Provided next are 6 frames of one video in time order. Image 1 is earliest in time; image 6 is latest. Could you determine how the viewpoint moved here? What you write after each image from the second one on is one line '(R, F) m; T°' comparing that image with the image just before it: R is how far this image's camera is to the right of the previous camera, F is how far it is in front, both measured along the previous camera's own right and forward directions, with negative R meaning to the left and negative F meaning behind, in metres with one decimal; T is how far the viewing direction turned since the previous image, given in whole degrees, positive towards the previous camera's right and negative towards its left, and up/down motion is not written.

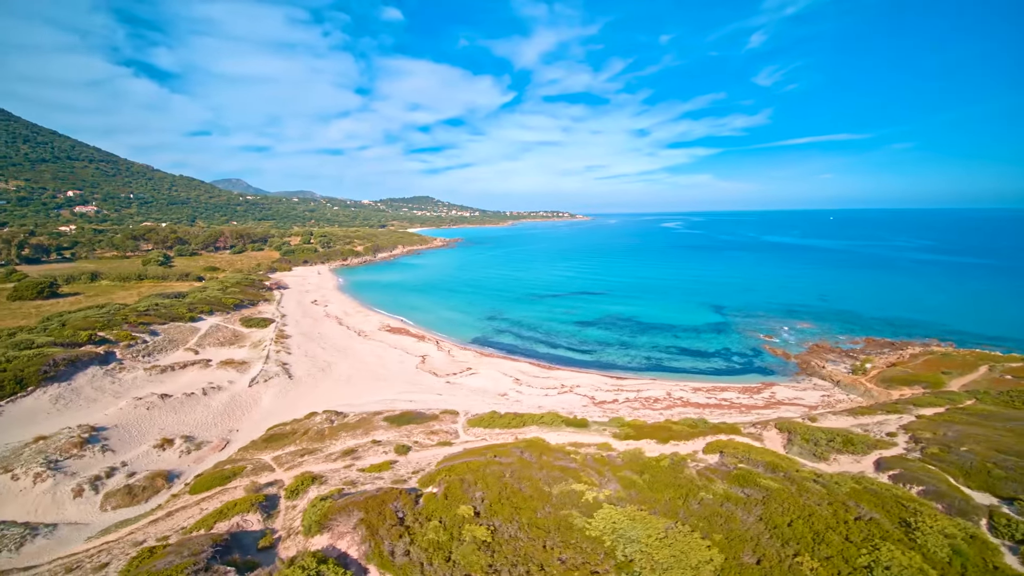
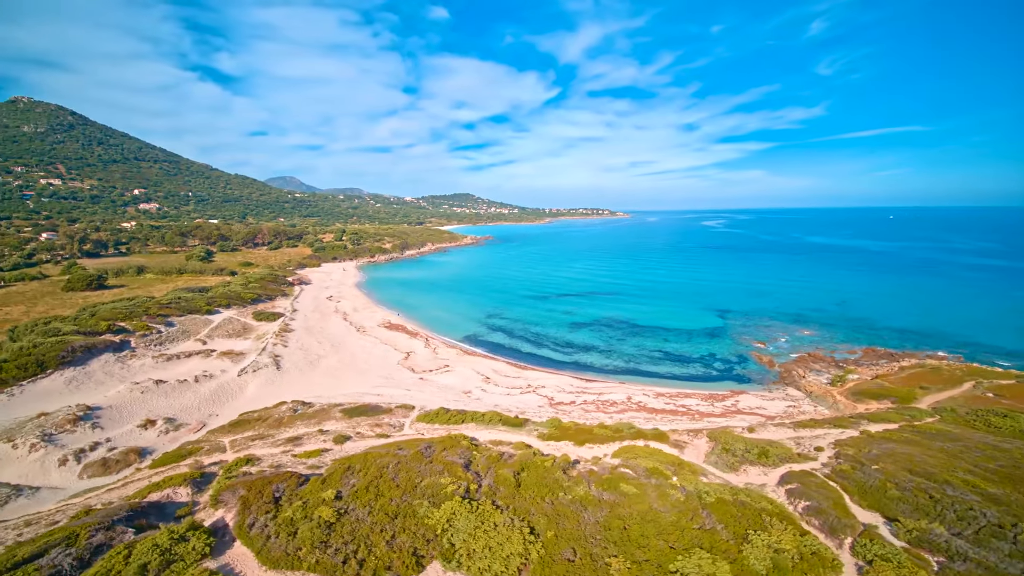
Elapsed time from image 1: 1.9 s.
(+5.2, -0.9) m; -5°
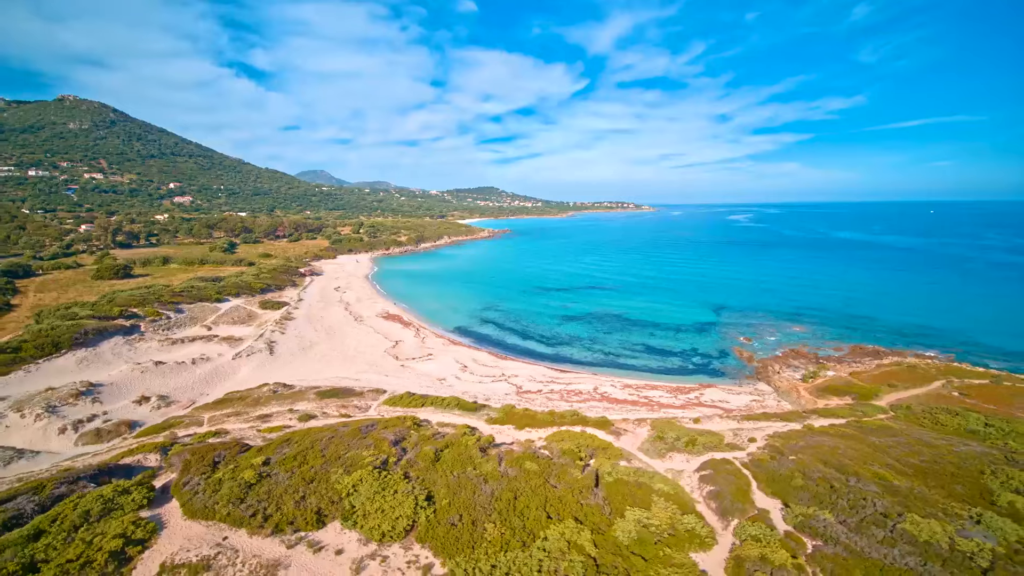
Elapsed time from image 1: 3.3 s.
(+3.8, -1.1) m; -3°
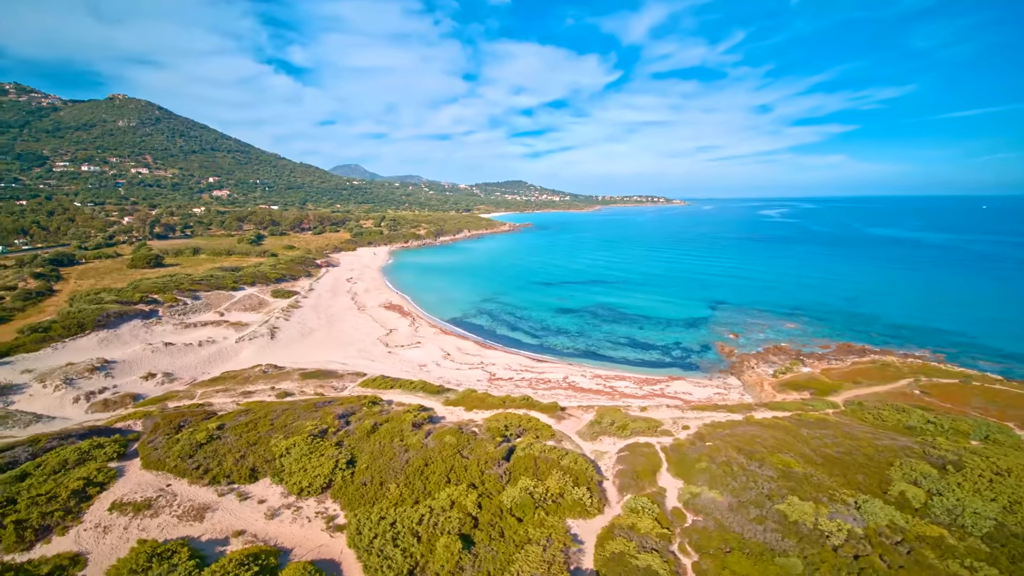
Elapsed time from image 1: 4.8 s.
(+4.0, -1.4) m; -4°
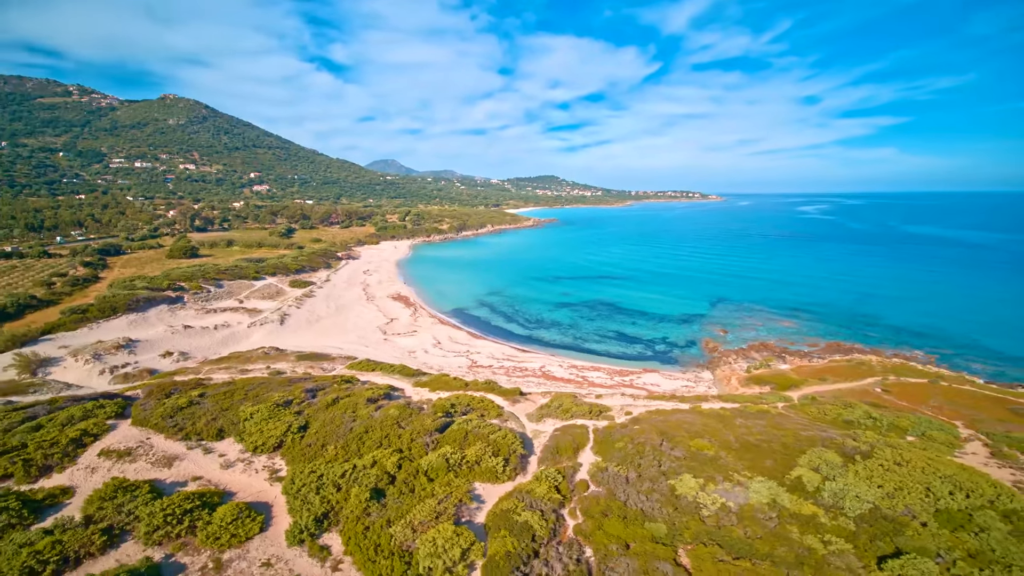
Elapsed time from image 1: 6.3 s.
(+4.0, -1.7) m; -4°
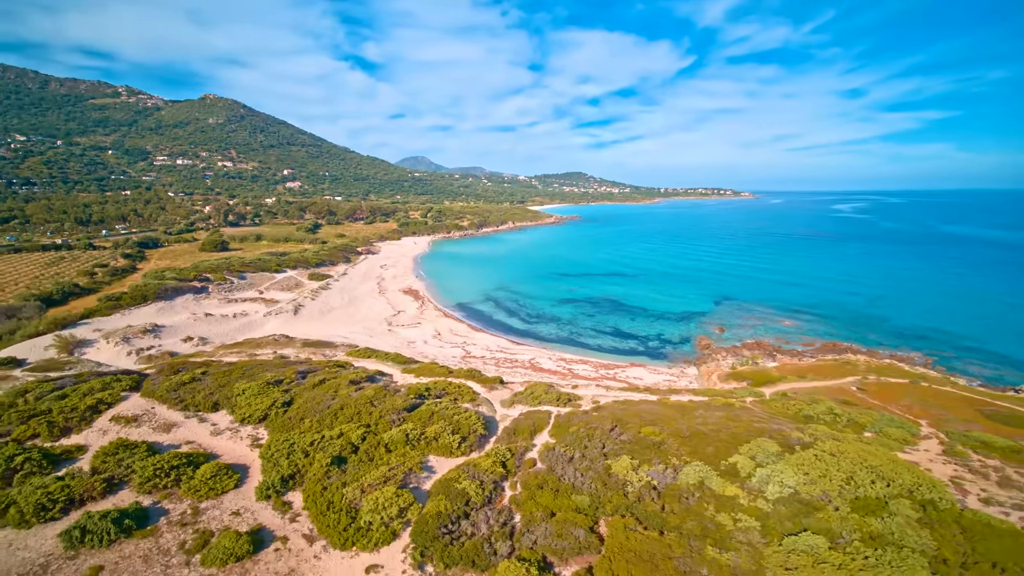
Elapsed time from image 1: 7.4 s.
(+2.8, -1.5) m; -3°
